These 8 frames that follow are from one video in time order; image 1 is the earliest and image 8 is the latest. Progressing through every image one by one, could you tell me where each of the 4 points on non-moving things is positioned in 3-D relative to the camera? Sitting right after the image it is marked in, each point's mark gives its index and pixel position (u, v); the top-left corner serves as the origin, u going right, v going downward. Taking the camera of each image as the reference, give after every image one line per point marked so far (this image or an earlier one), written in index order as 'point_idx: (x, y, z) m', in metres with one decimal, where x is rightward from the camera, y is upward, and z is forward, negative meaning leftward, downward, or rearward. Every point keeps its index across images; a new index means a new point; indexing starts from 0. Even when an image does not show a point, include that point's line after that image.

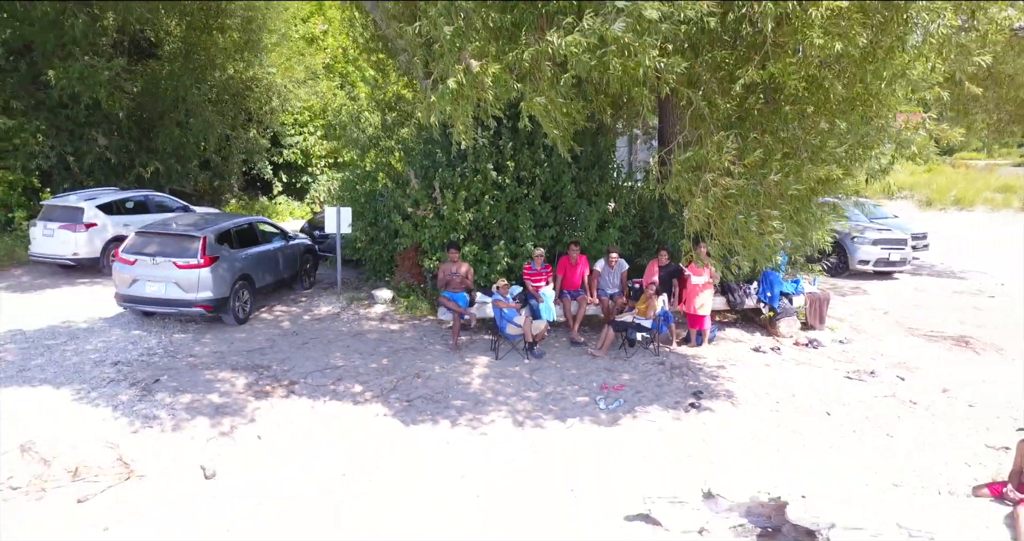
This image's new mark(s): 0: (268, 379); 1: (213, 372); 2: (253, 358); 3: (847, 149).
0: (-2.3, -1.0, +6.8) m
1: (-2.8, -0.9, +6.9) m
2: (-2.6, -0.9, +7.3) m
3: (+2.4, +0.9, +4.9) m
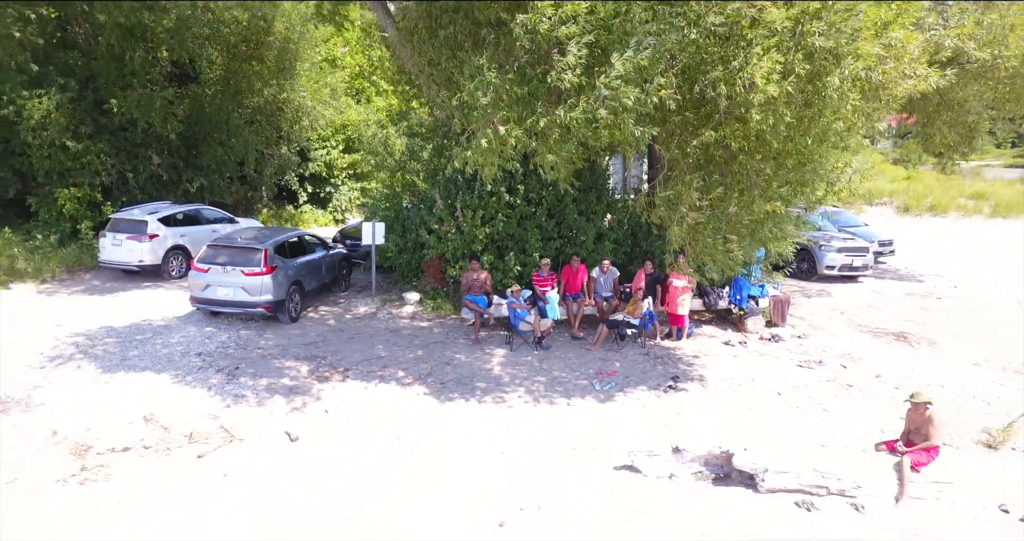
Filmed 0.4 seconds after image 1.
0: (-2.1, -1.1, +8.3) m
1: (-2.7, -1.0, +8.4) m
2: (-2.4, -1.0, +8.8) m
3: (+2.5, +0.8, +6.4) m
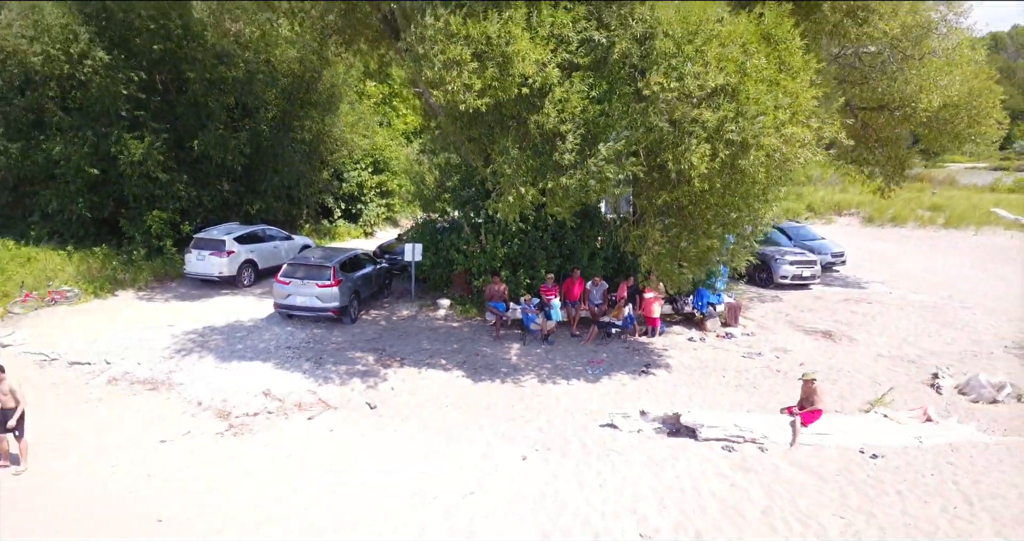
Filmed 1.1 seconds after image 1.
0: (-1.9, -1.3, +10.9) m
1: (-2.5, -1.2, +11.0) m
2: (-2.2, -1.2, +11.4) m
3: (+2.7, +0.6, +9.1) m
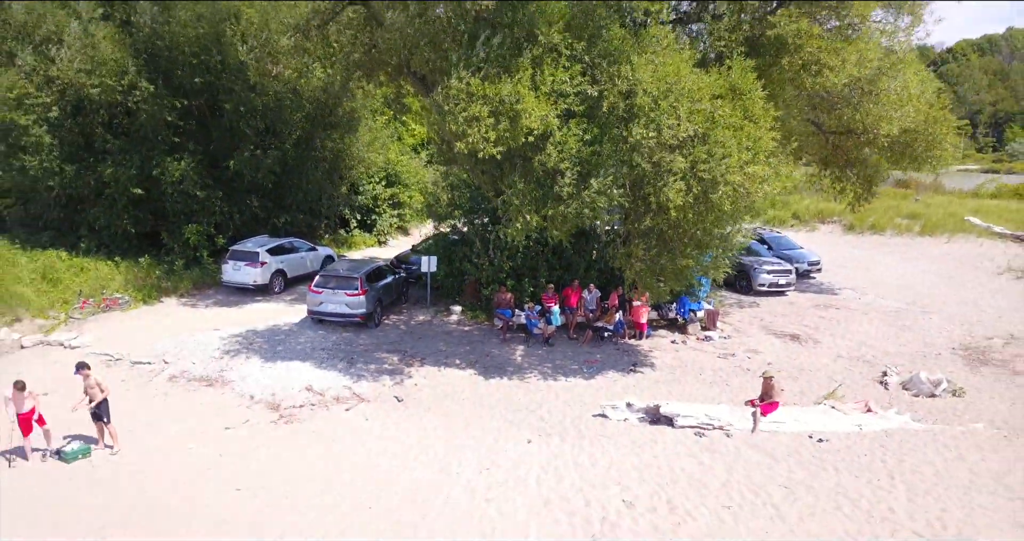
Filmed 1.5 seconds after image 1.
0: (-1.8, -1.5, +12.6) m
1: (-2.4, -1.5, +12.7) m
2: (-2.1, -1.4, +13.1) m
3: (+2.8, +0.3, +10.7) m
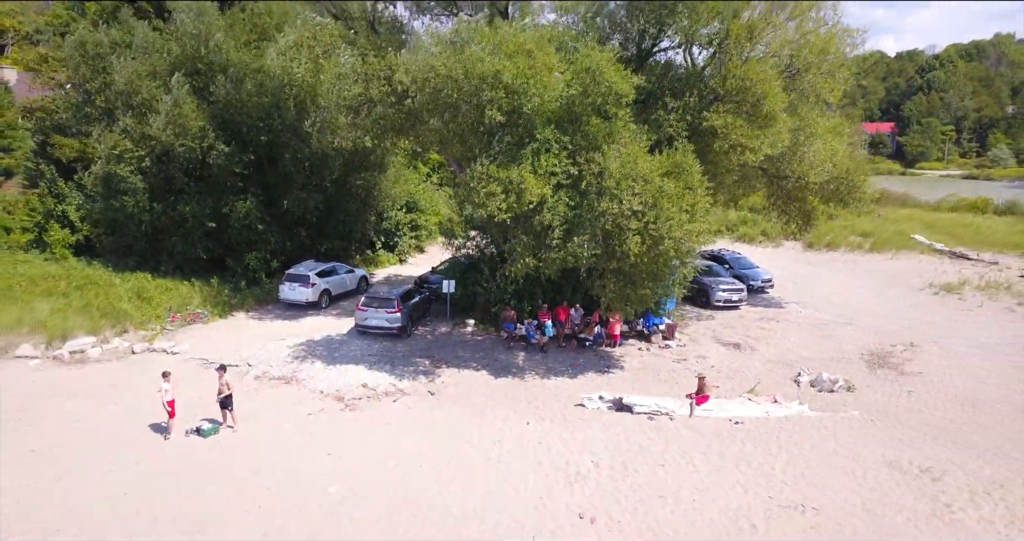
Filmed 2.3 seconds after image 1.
0: (-1.8, -2.1, +16.4) m
1: (-2.3, -2.0, +16.5) m
2: (-2.1, -1.9, +16.9) m
3: (+2.9, -0.2, +14.5) m
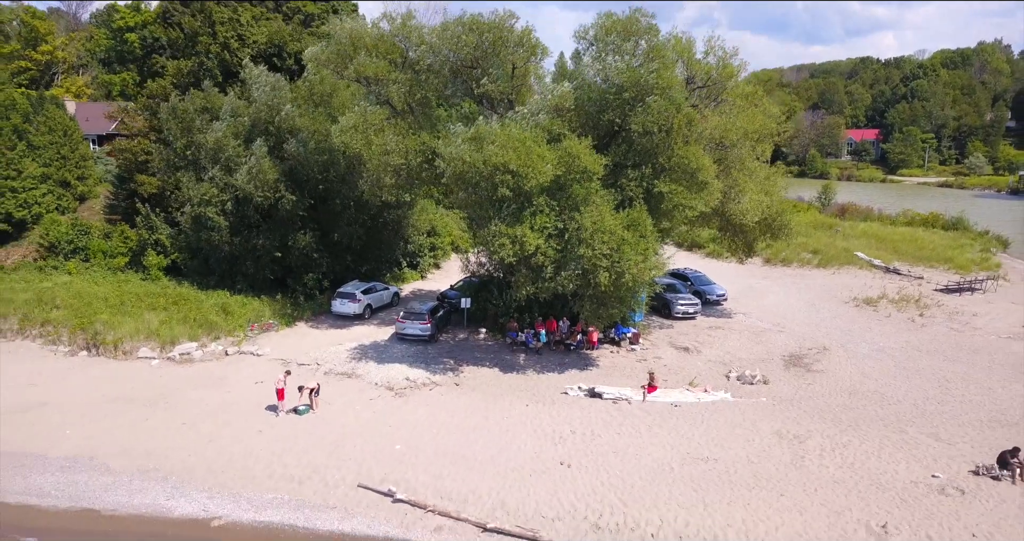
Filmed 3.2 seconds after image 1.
0: (-1.7, -2.8, +21.8) m
1: (-2.2, -2.7, +21.9) m
2: (-2.0, -2.6, +22.3) m
3: (+3.0, -0.9, +20.0) m
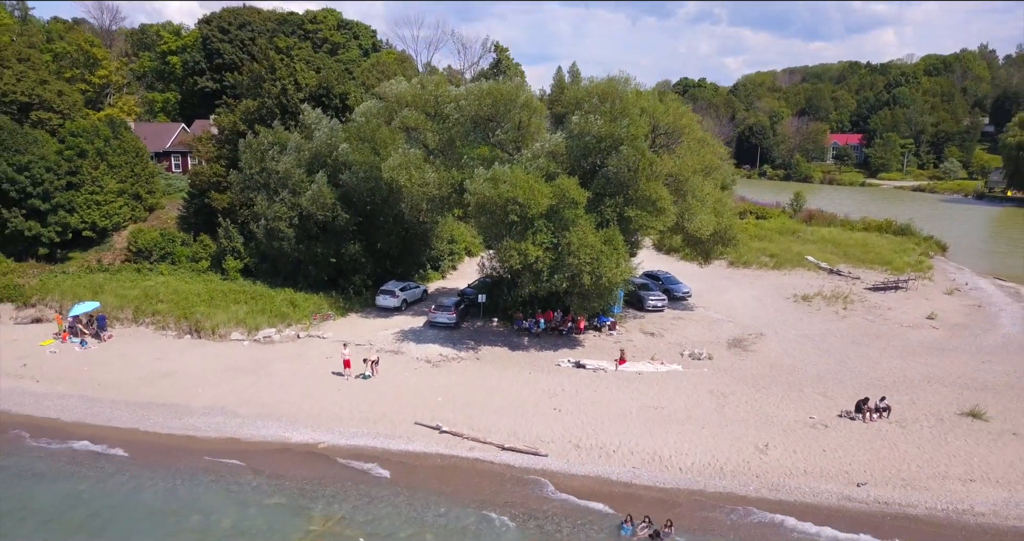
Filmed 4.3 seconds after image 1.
0: (-1.4, -2.9, +28.7) m
1: (-2.0, -2.8, +28.8) m
2: (-1.7, -2.7, +29.1) m
3: (+3.3, -1.1, +26.8) m
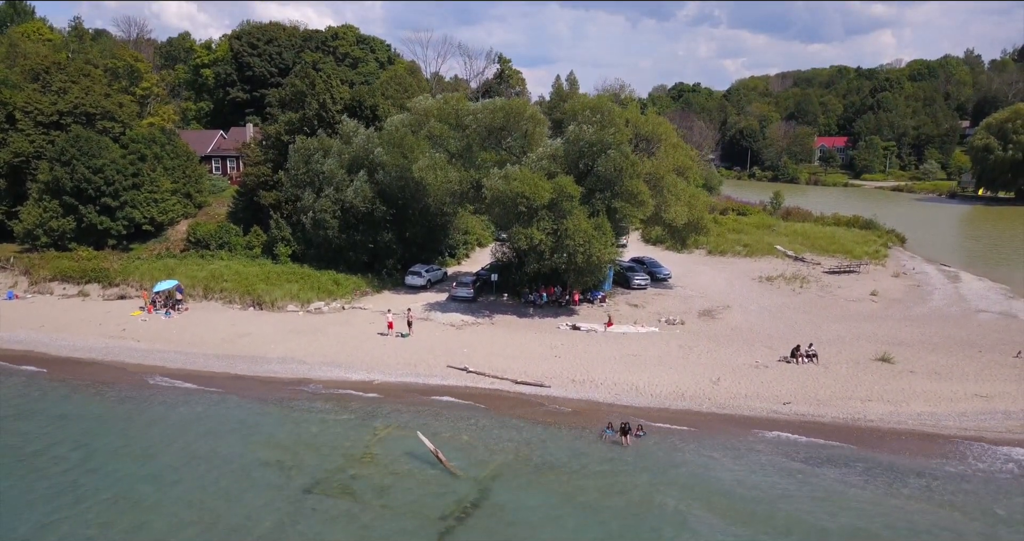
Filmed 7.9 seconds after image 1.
0: (-1.0, -2.0, +34.8) m
1: (-1.6, -2.0, +34.9) m
2: (-1.3, -1.9, +35.3) m
3: (+3.6, -0.2, +32.9) m
